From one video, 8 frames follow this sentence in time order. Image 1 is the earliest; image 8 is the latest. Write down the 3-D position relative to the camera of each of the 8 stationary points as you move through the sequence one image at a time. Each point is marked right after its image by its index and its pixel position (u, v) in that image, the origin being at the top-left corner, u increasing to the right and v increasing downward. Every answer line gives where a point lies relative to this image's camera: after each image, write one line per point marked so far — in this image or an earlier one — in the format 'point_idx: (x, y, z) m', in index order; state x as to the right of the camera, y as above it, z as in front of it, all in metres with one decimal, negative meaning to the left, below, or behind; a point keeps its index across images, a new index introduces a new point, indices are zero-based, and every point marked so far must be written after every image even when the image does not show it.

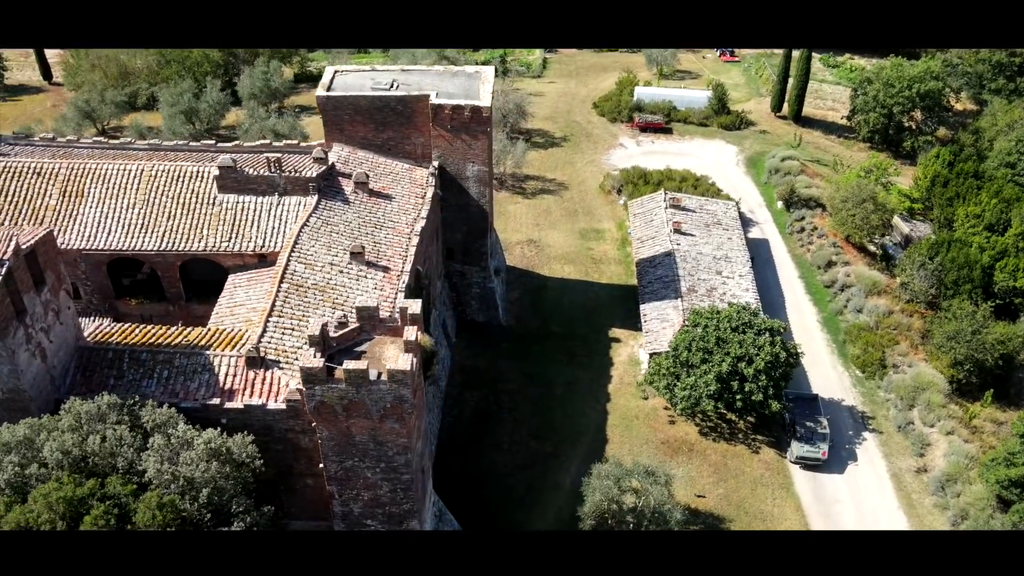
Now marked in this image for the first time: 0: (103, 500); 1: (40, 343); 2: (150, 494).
0: (-6.5, -3.4, +15.5) m
1: (-8.6, -1.0, +18.2) m
2: (-5.8, -3.3, +15.9) m
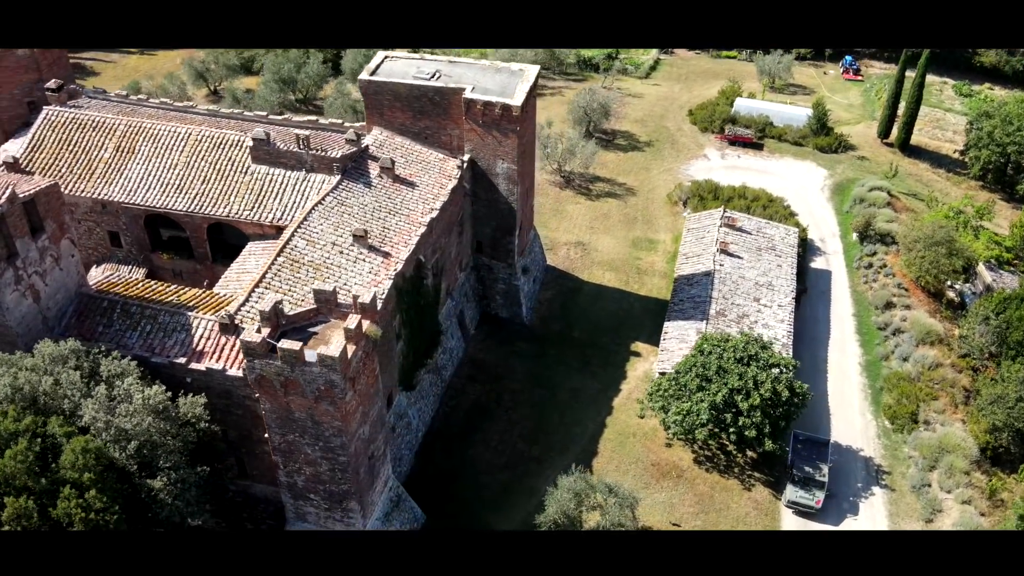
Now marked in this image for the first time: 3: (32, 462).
0: (-8.1, -2.6, +16.8) m
1: (-9.5, +0.1, +19.8) m
2: (-7.4, -2.6, +17.1) m
3: (-7.8, -2.9, +16.2) m
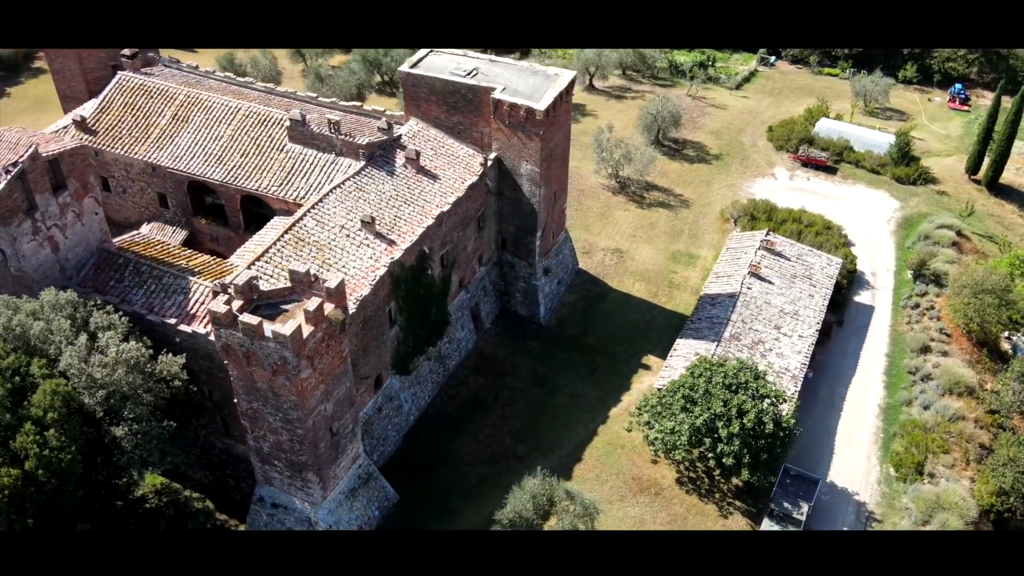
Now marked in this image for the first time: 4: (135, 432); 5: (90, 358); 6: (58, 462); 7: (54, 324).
0: (-9.4, -1.7, +18.6) m
1: (-10.0, +1.1, +21.7) m
2: (-8.6, -1.7, +18.7) m
3: (-9.2, -2.0, +17.9) m
4: (-7.3, -2.8, +19.3) m
5: (-8.2, -1.4, +19.2) m
6: (-8.1, -3.1, +17.8) m
7: (-9.1, -0.7, +19.6) m
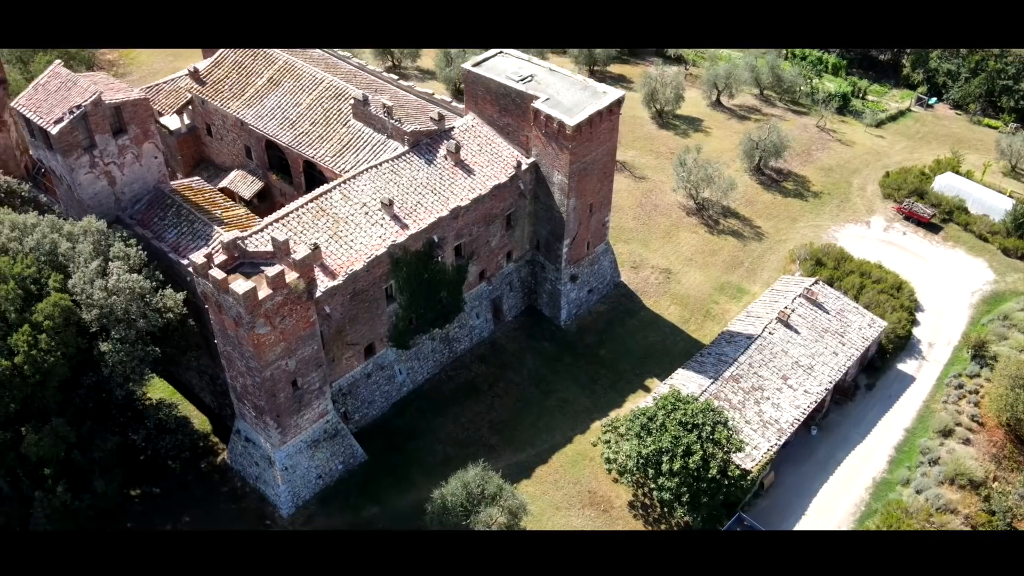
0: (-10.8, +0.1, +22.3) m
1: (-10.2, +2.9, +25.3) m
2: (-10.1, -0.1, +22.2) m
3: (-10.9, -0.3, +21.6) m
4: (-8.9, -1.4, +22.5) m
5: (-9.5, +0.1, +22.6) m
6: (-10.1, -1.6, +21.3) m
7: (-10.1, +0.9, +23.1) m
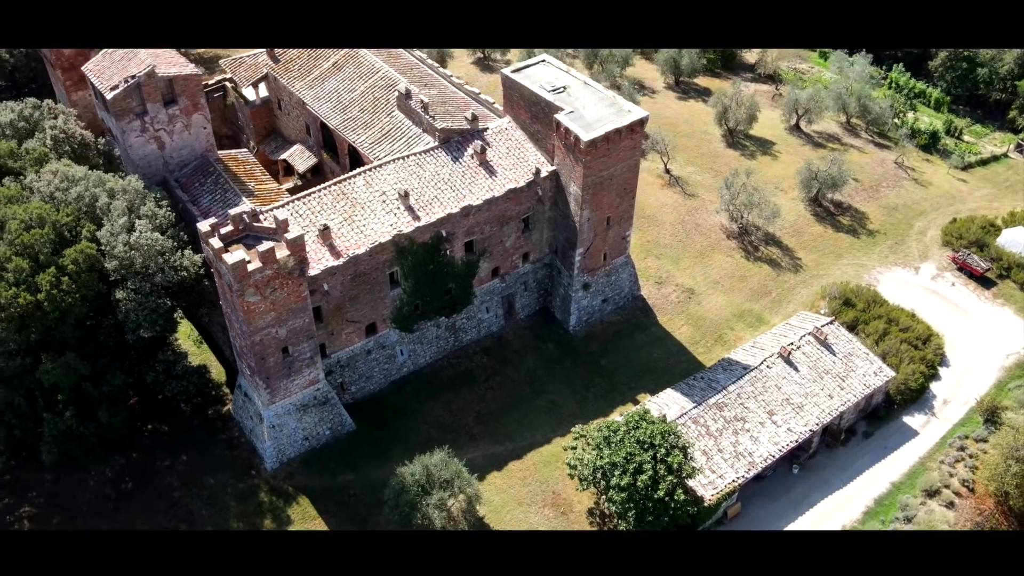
0: (-11.3, +1.4, +25.1) m
1: (-9.9, +4.2, +27.9) m
2: (-10.6, +1.1, +25.0) m
3: (-11.5, +1.1, +24.5) m
4: (-9.6, -0.3, +25.1) m
5: (-10.0, +1.3, +25.2) m
6: (-11.0, -0.3, +24.1) m
7: (-10.4, +2.2, +25.8) m
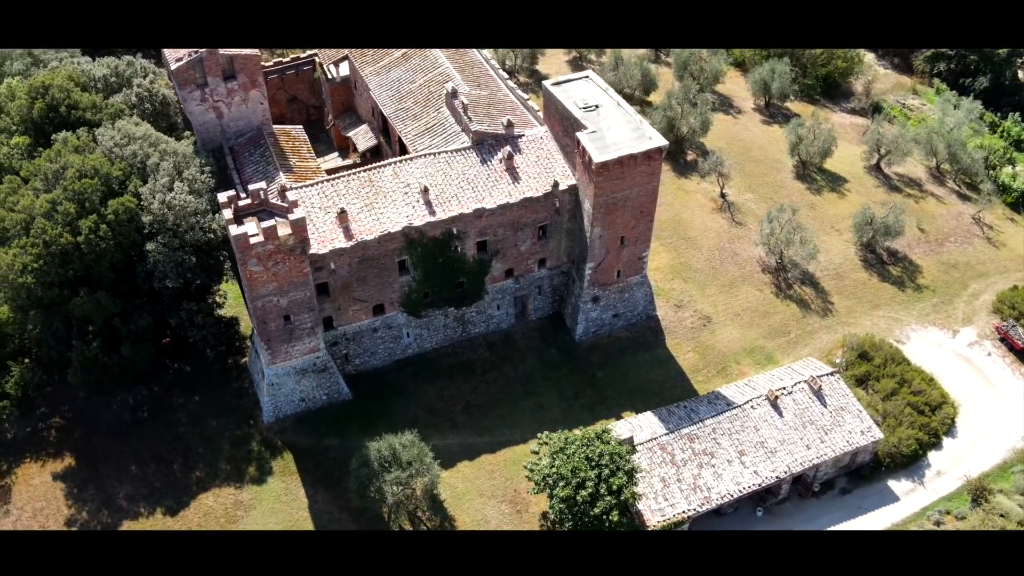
0: (-11.4, +3.0, +28.3) m
1: (-9.1, +5.6, +30.8) m
2: (-10.8, +2.6, +28.1) m
3: (-11.7, +2.7, +27.8) m
4: (-9.9, +1.0, +28.1) m
5: (-10.0, +2.7, +28.2) m
6: (-11.4, +1.2, +27.4) m
7: (-10.2, +3.6, +28.9) m
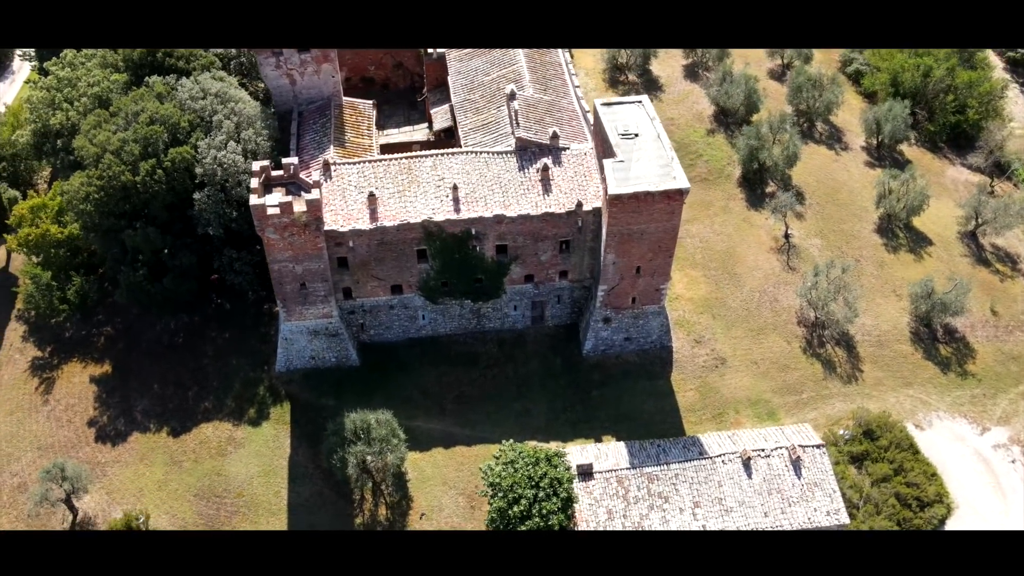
0: (-10.5, +4.9, +31.3) m
1: (-7.4, +7.1, +33.1) m
2: (-10.0, +4.4, +31.0) m
3: (-11.0, +4.6, +30.8) m
4: (-9.5, +2.7, +31.0) m
5: (-9.3, +4.3, +31.0) m
6: (-11.1, +3.1, +30.5) m
7: (-9.2, +5.3, +31.6) m
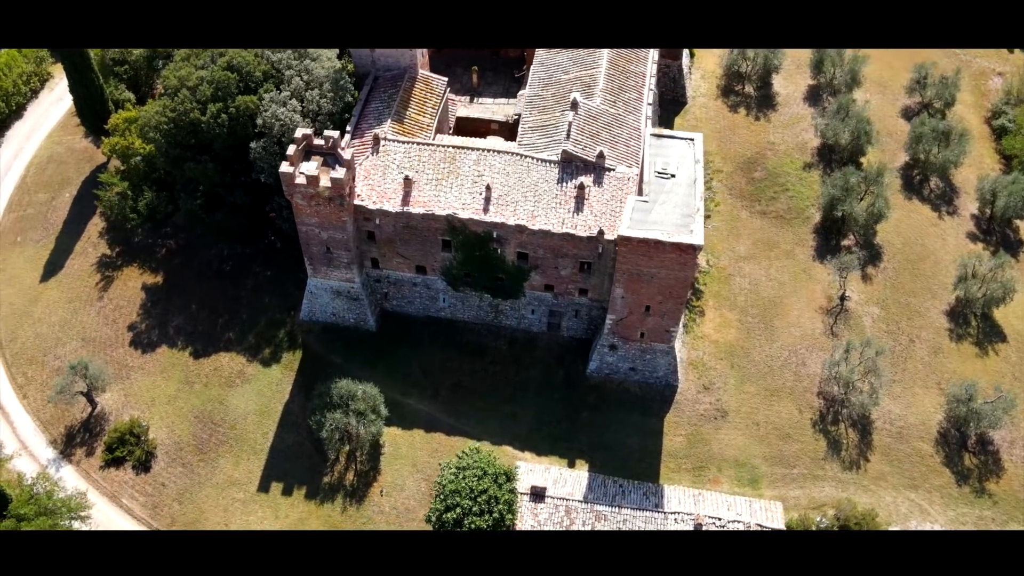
0: (-8.6, +6.9, +33.1) m
1: (-4.8, +8.4, +33.9) m
2: (-8.4, +6.2, +32.7) m
3: (-9.3, +6.7, +32.7) m
4: (-8.3, +4.5, +32.8) m
5: (-7.7, +6.0, +32.6) m
6: (-9.7, +5.2, +32.6) m
7: (-7.2, +7.0, +33.0) m
